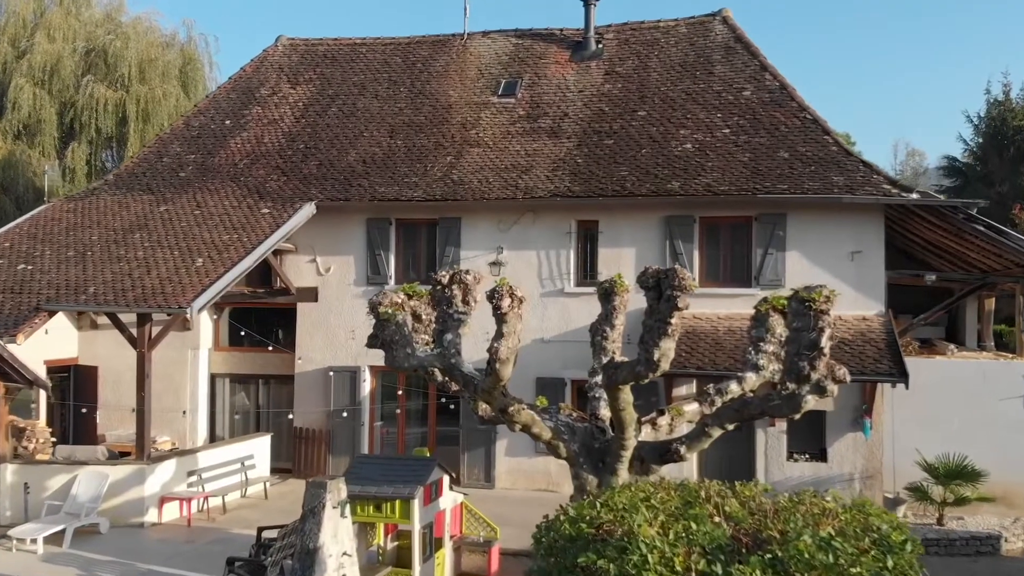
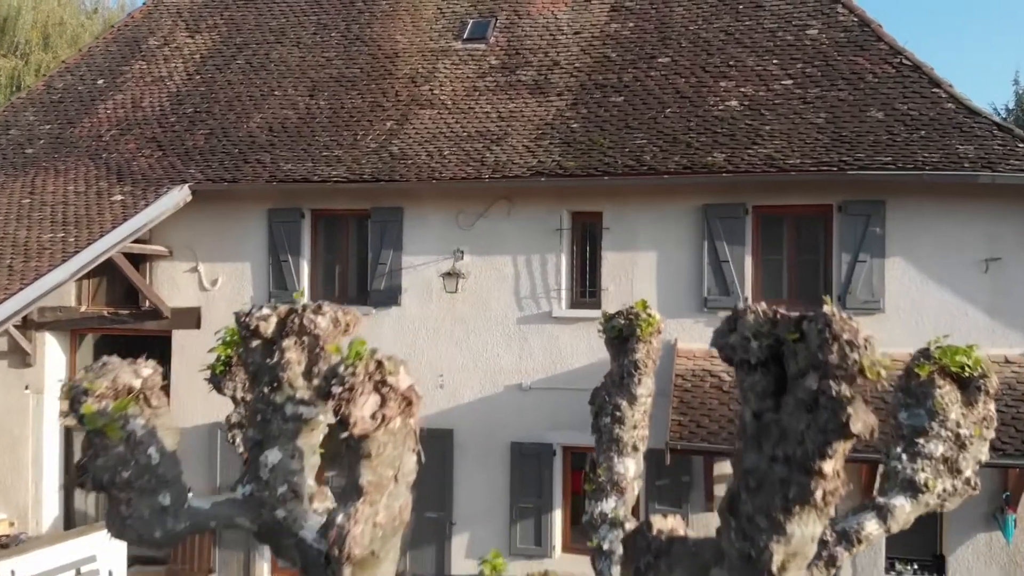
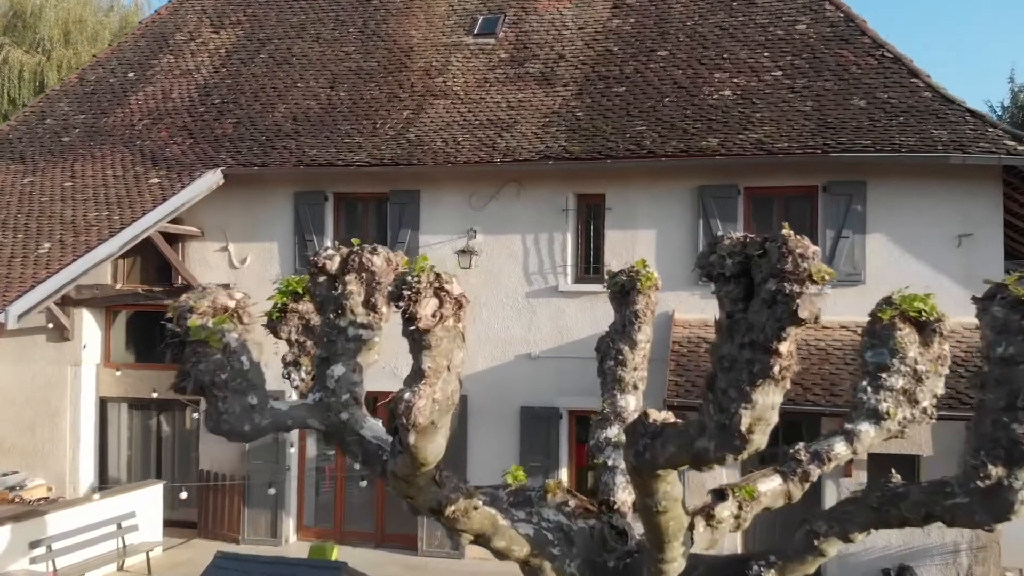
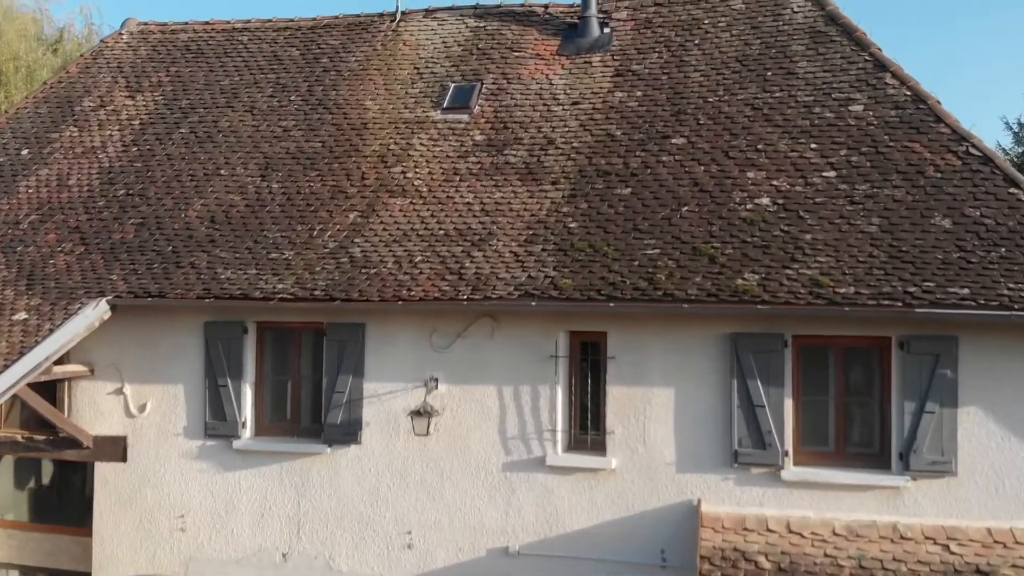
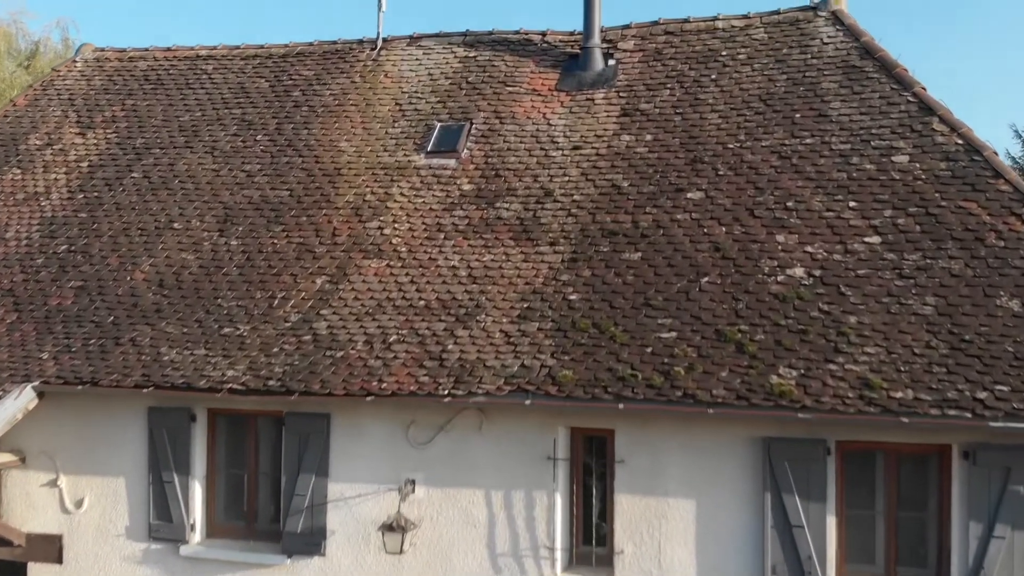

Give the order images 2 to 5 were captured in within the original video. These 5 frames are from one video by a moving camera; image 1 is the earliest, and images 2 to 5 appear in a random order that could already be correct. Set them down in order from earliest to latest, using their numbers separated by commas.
3, 2, 4, 5
